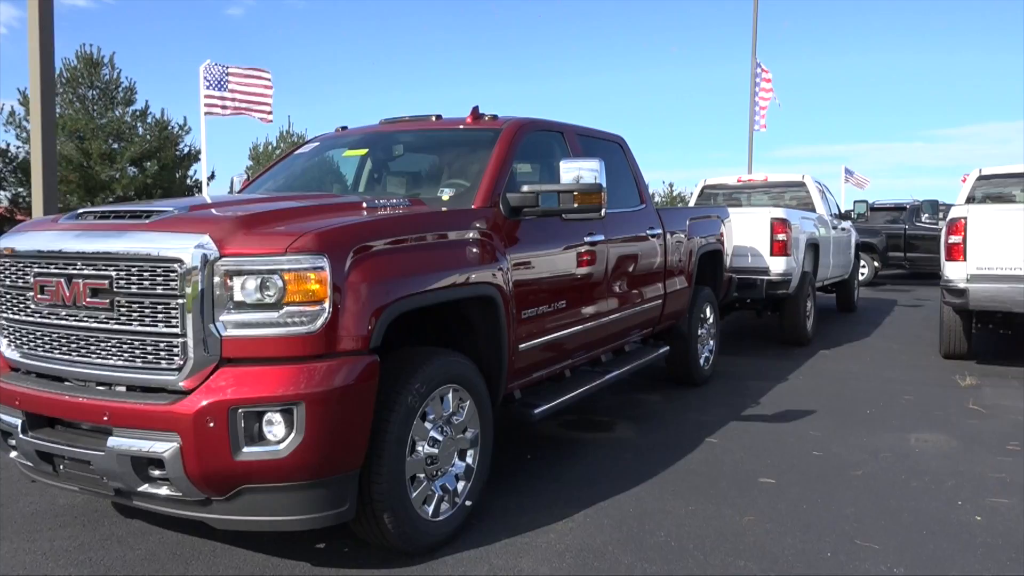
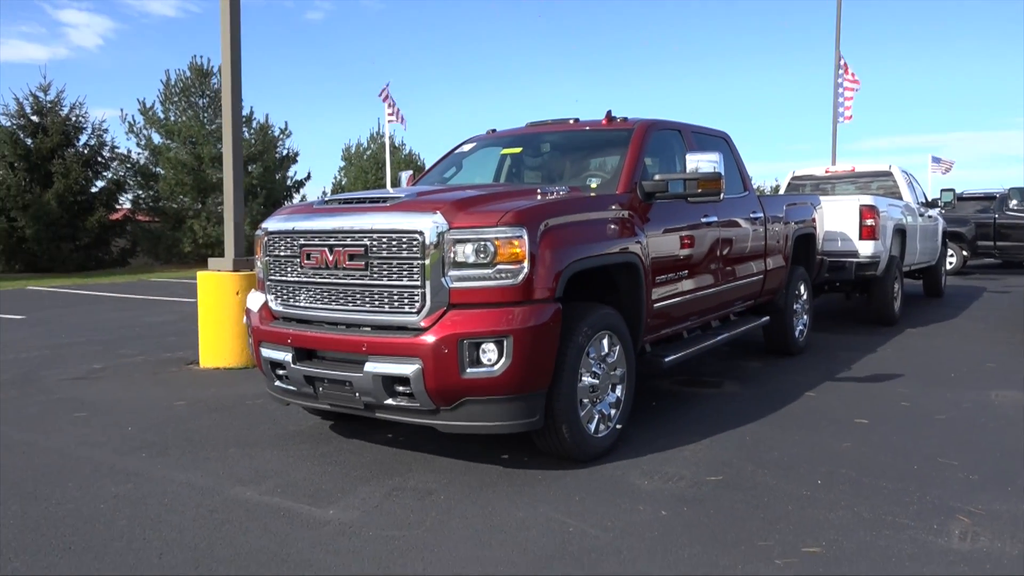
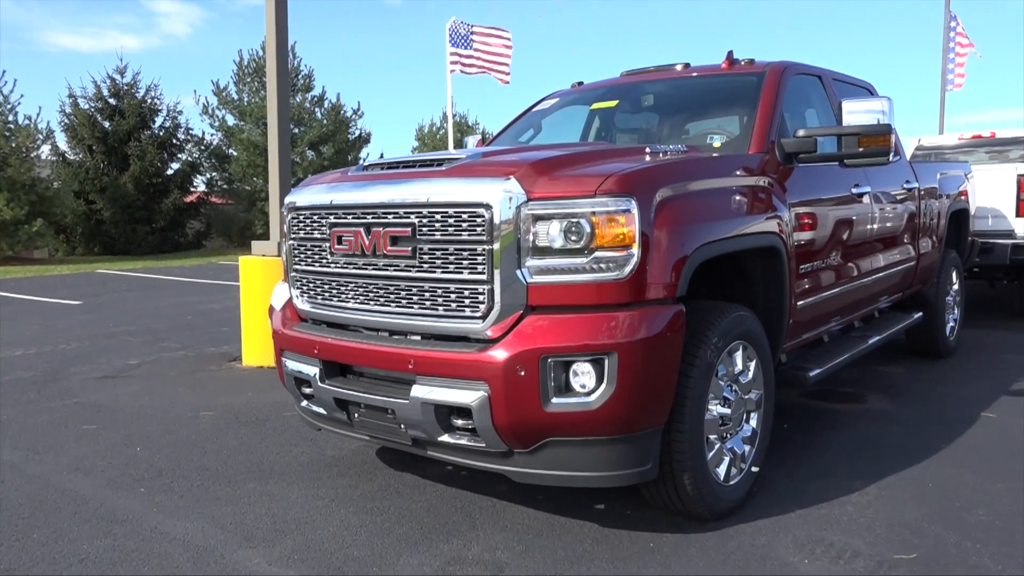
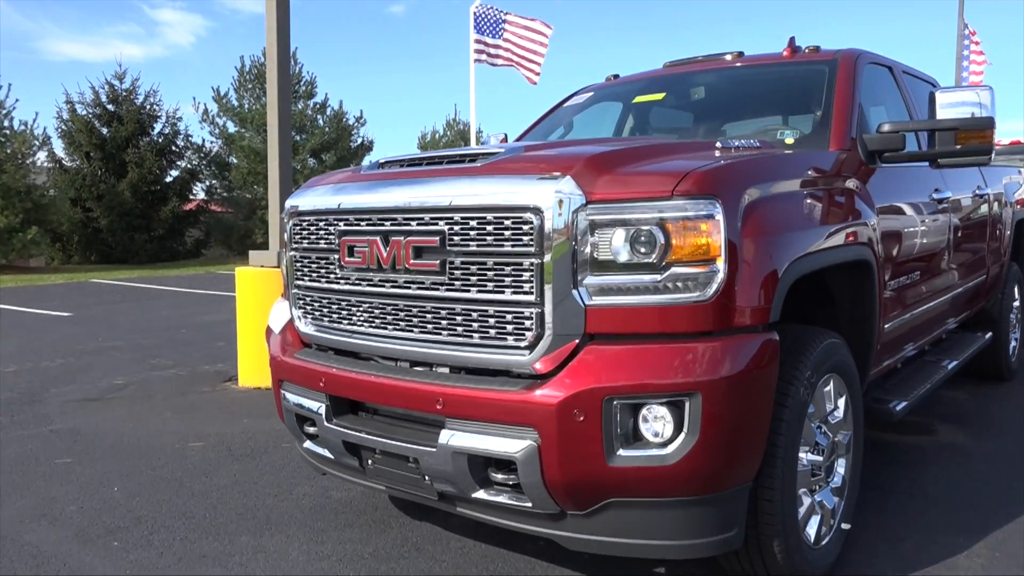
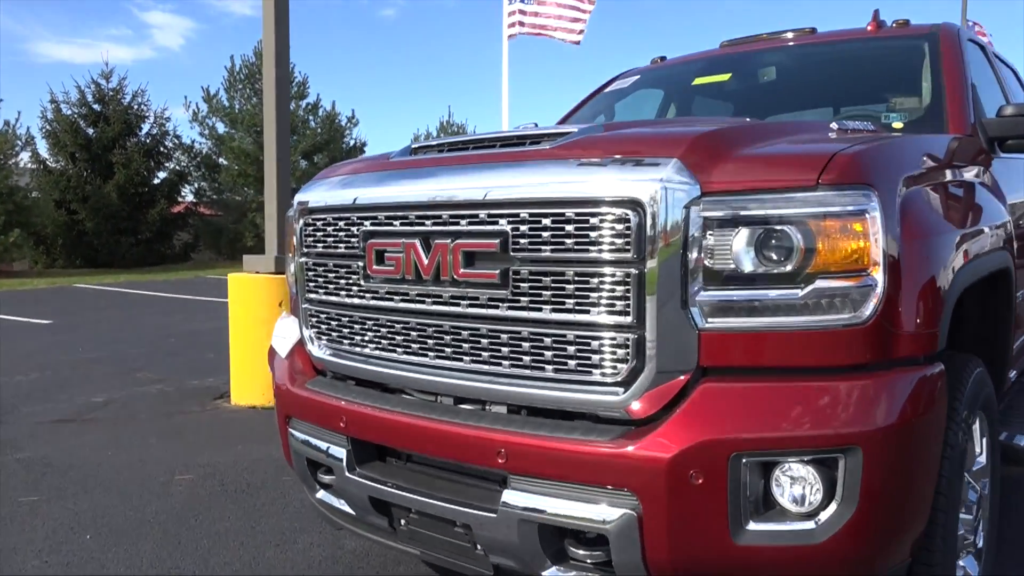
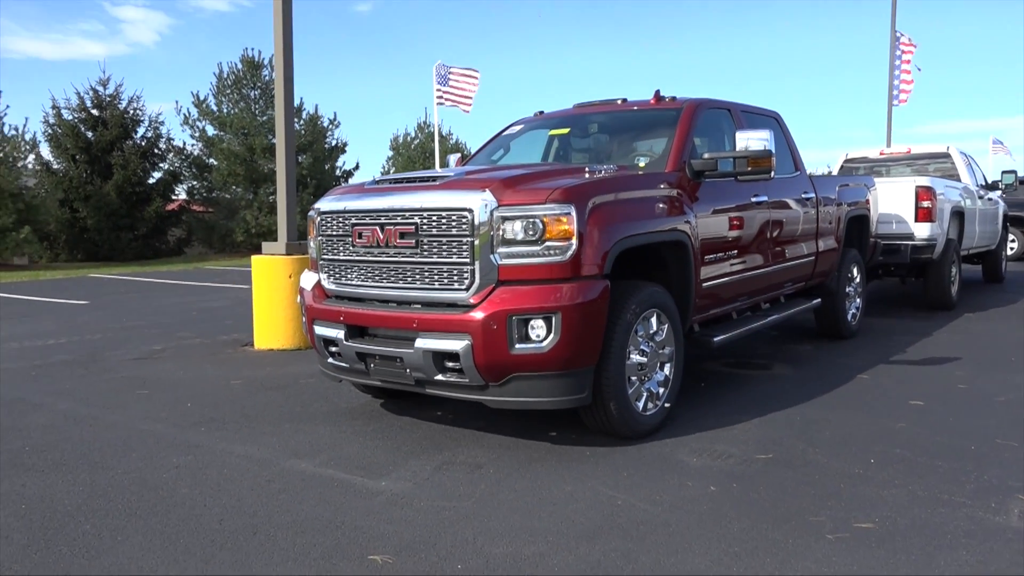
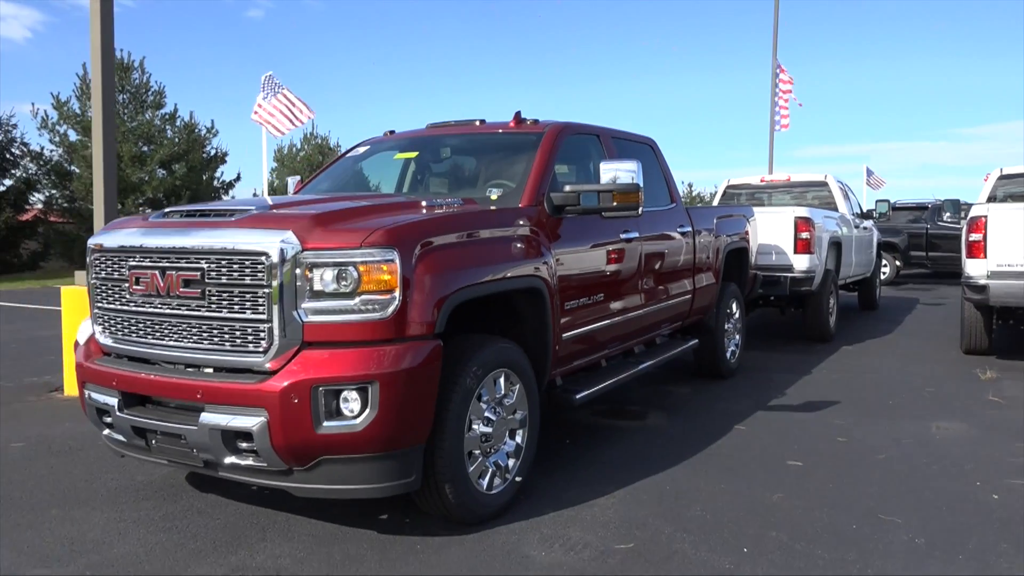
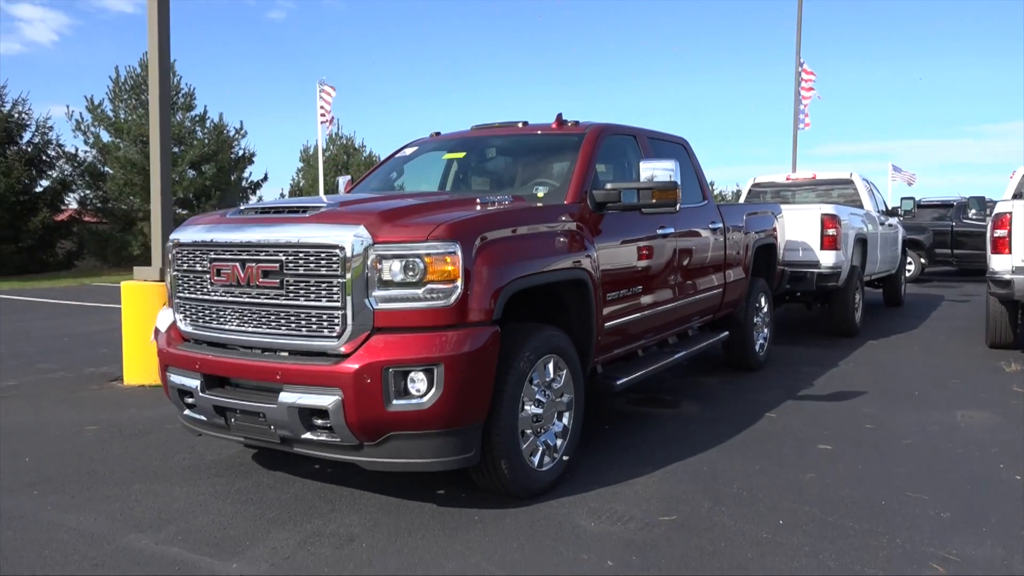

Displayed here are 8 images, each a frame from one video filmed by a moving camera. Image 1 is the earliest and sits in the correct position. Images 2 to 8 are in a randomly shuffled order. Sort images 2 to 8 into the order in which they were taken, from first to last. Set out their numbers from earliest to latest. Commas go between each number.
7, 8, 2, 6, 3, 4, 5
